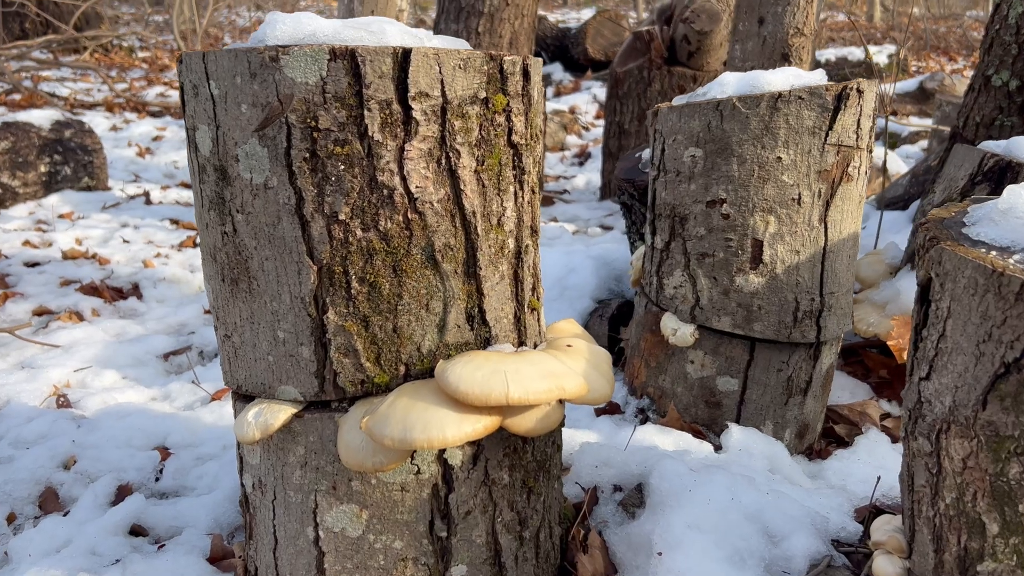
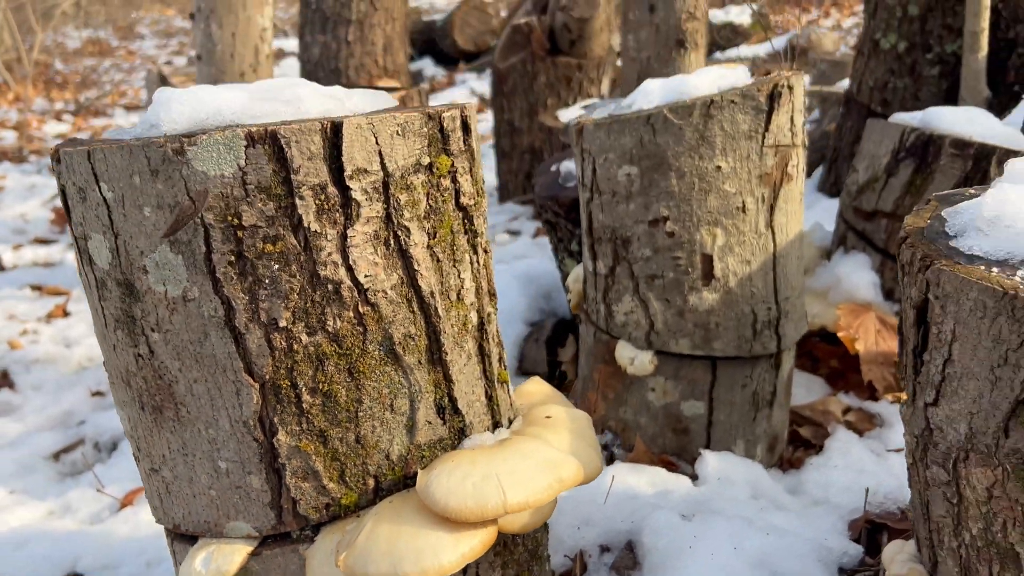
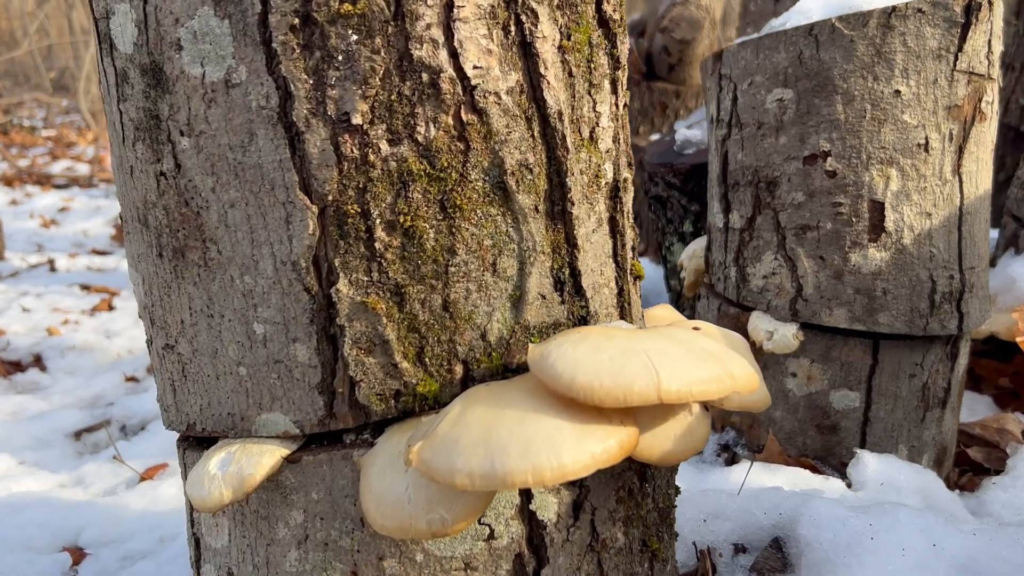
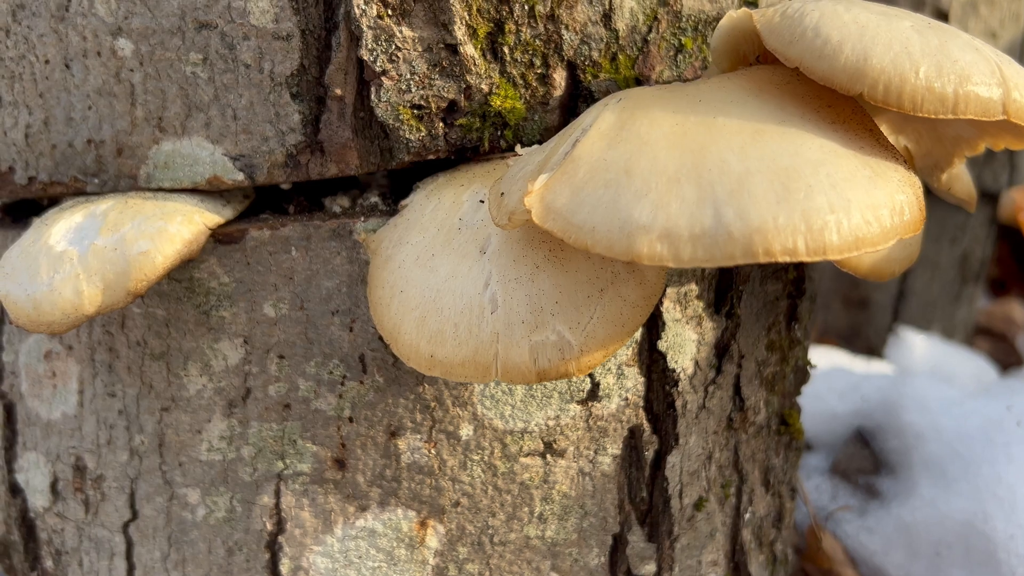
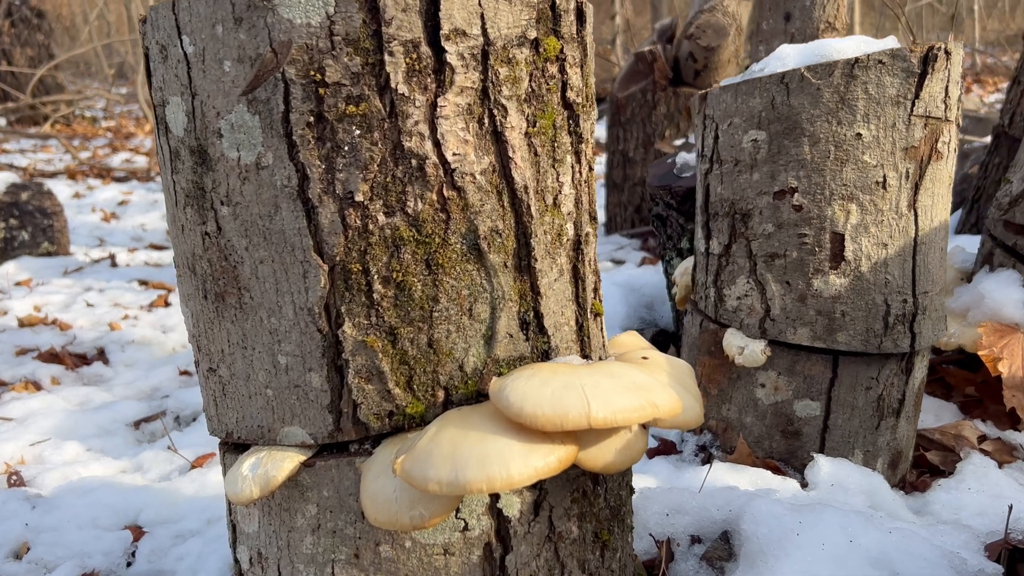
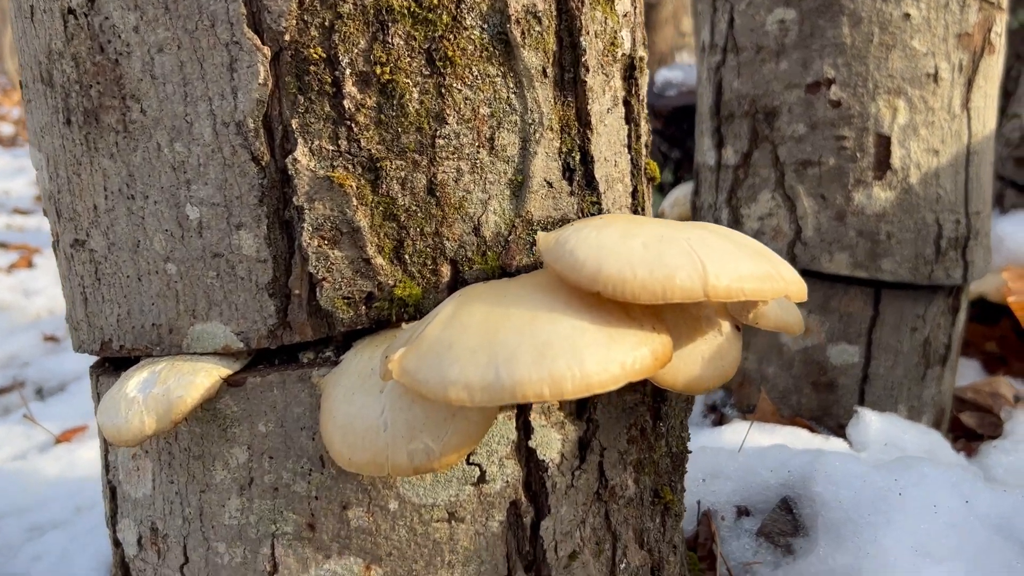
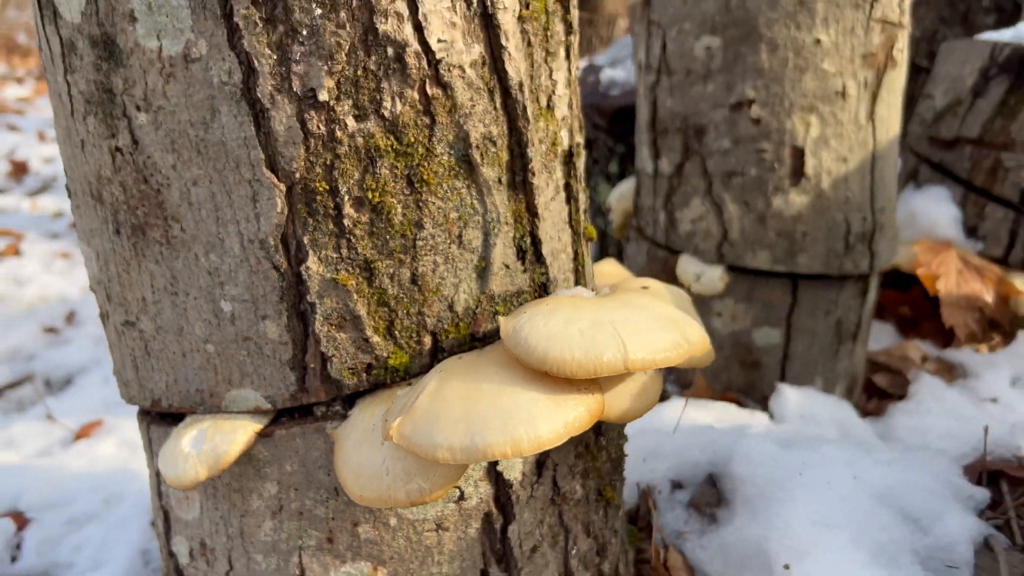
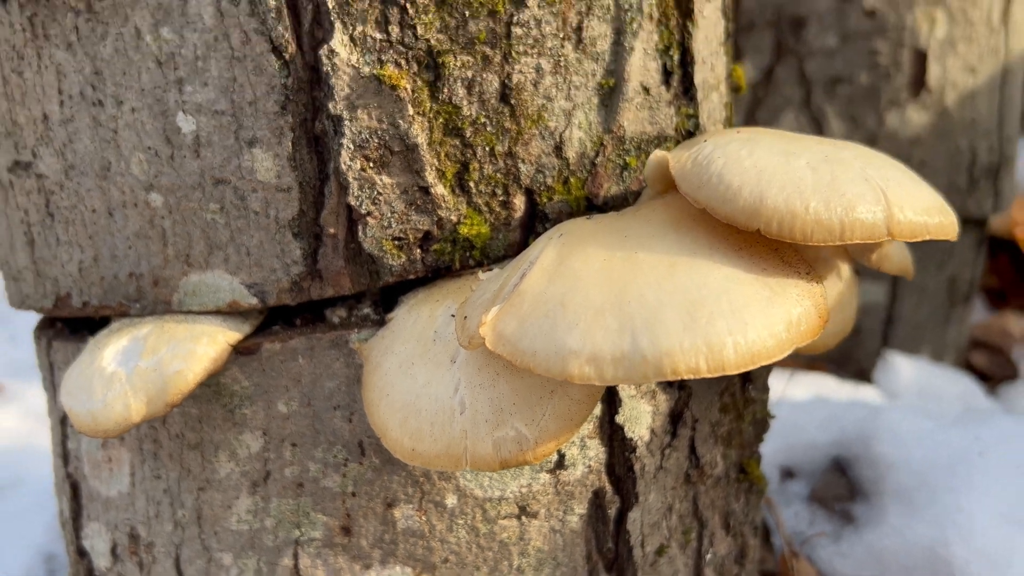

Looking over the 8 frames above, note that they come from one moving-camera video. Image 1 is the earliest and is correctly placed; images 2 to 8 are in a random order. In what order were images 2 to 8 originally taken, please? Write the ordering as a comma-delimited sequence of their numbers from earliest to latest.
5, 3, 6, 4, 8, 7, 2
